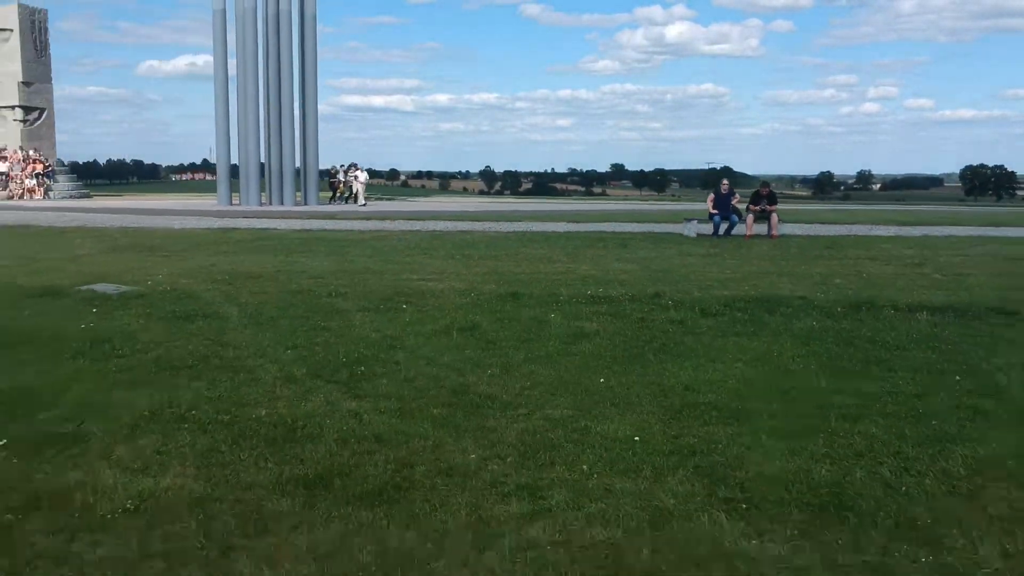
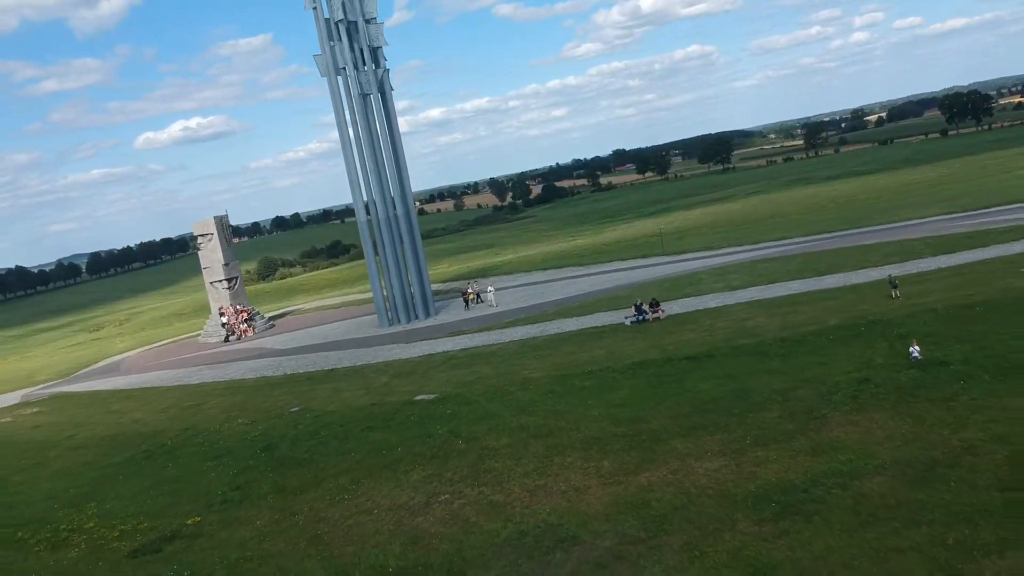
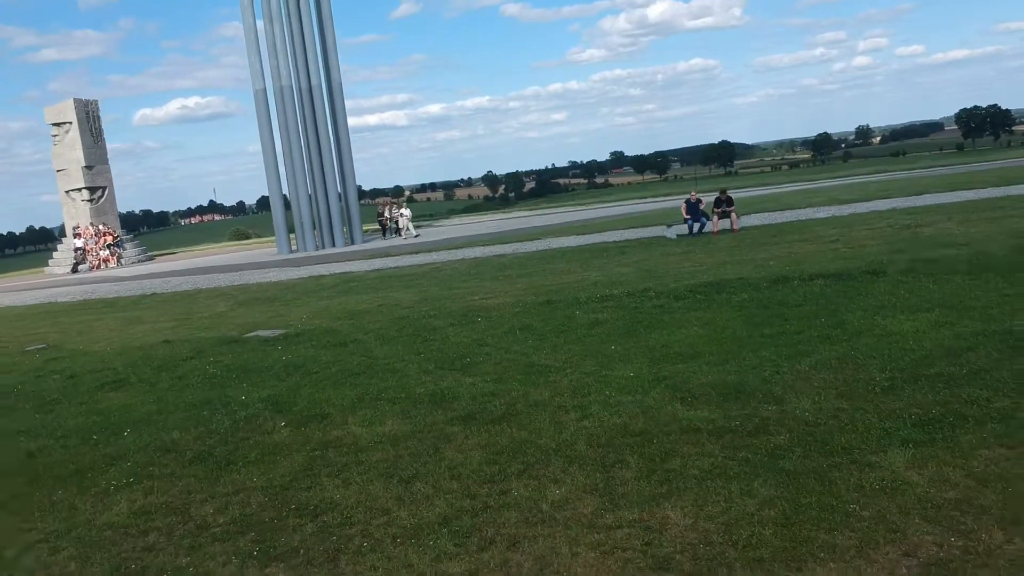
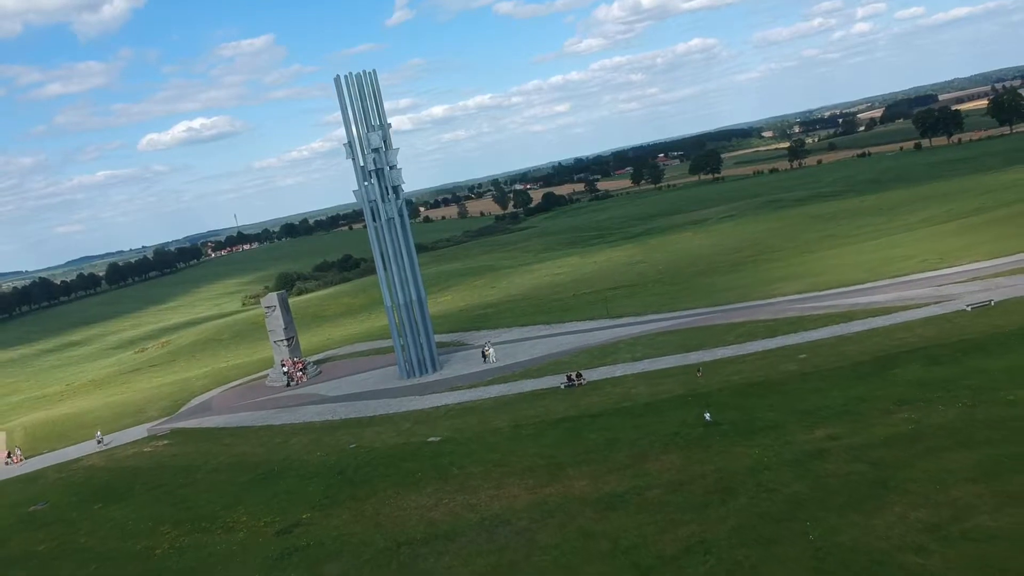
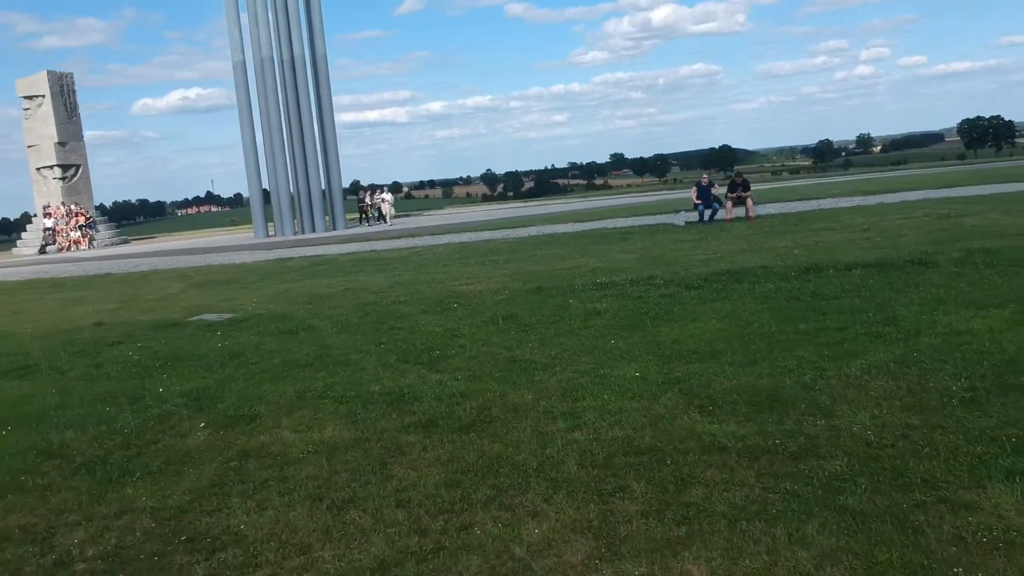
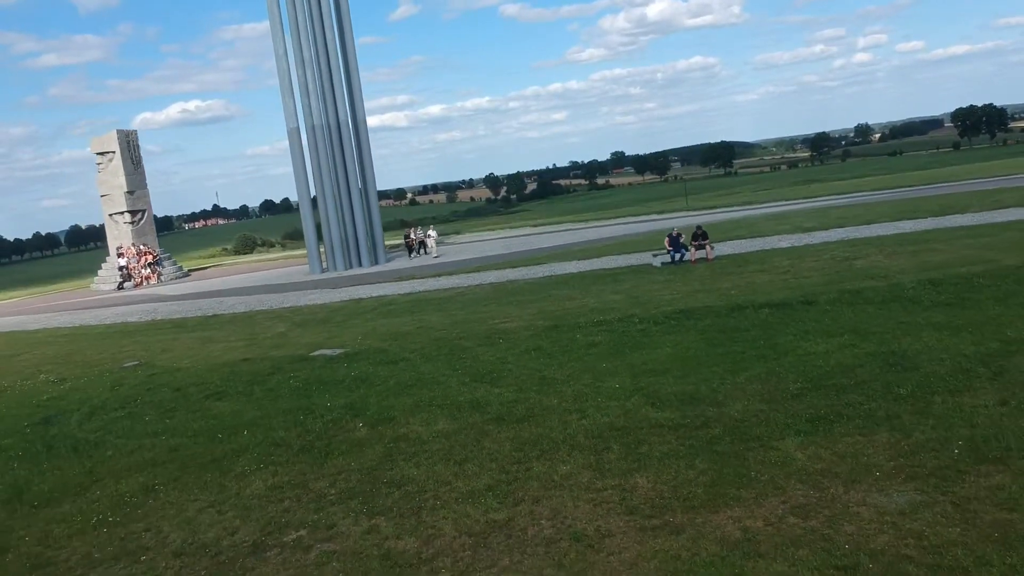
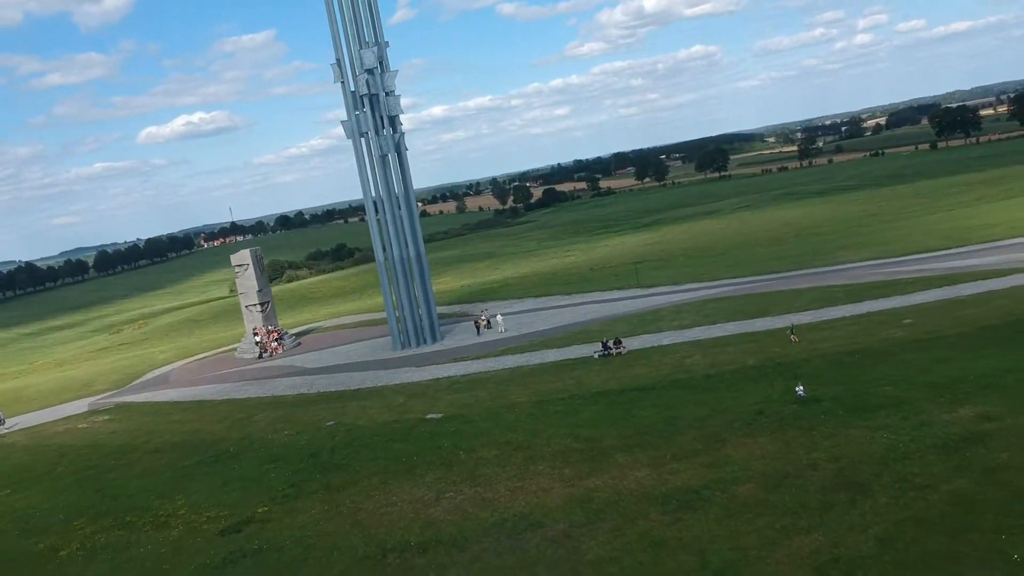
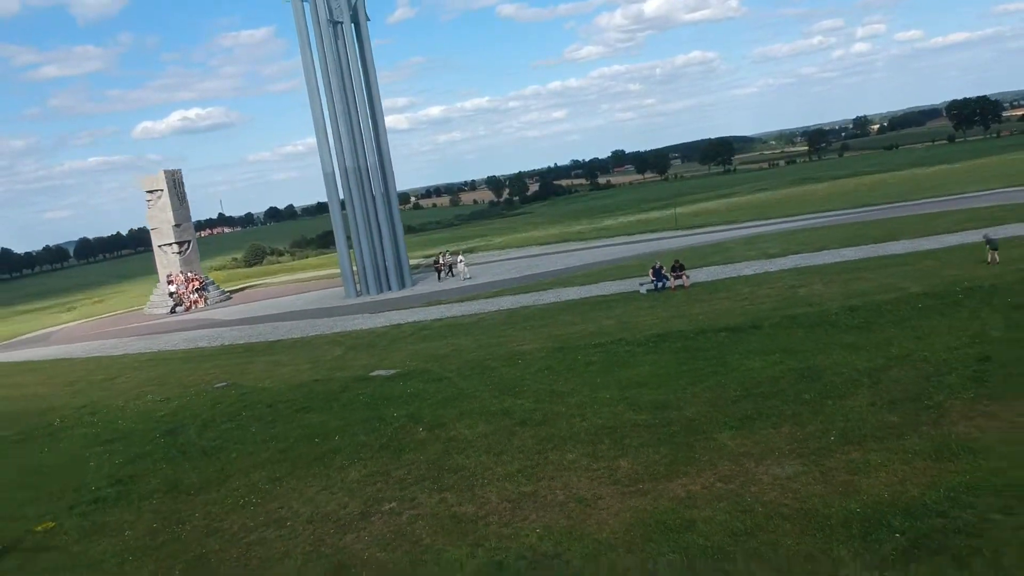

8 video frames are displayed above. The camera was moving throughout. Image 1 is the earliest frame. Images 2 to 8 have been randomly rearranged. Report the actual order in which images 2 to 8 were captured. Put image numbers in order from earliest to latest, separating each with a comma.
5, 3, 6, 8, 2, 7, 4
